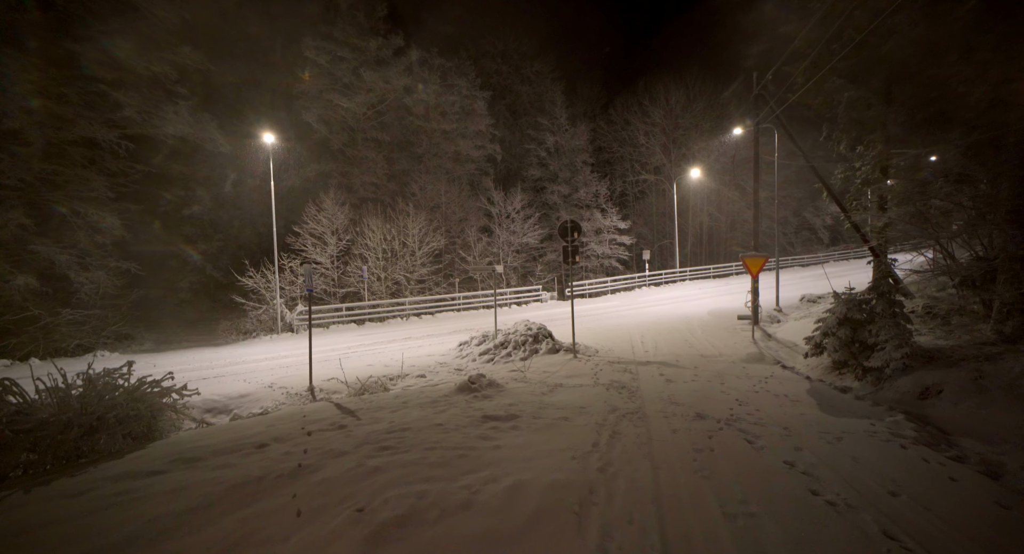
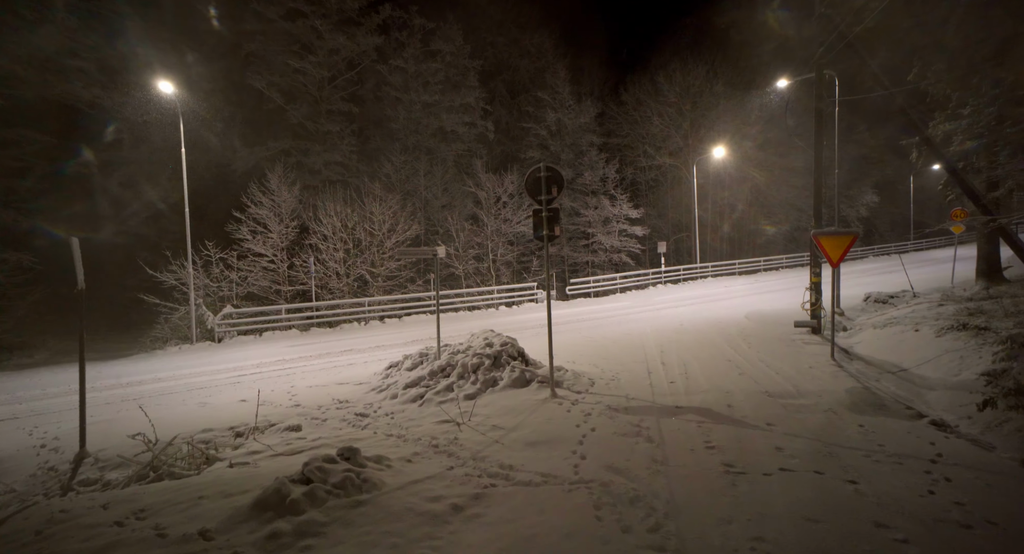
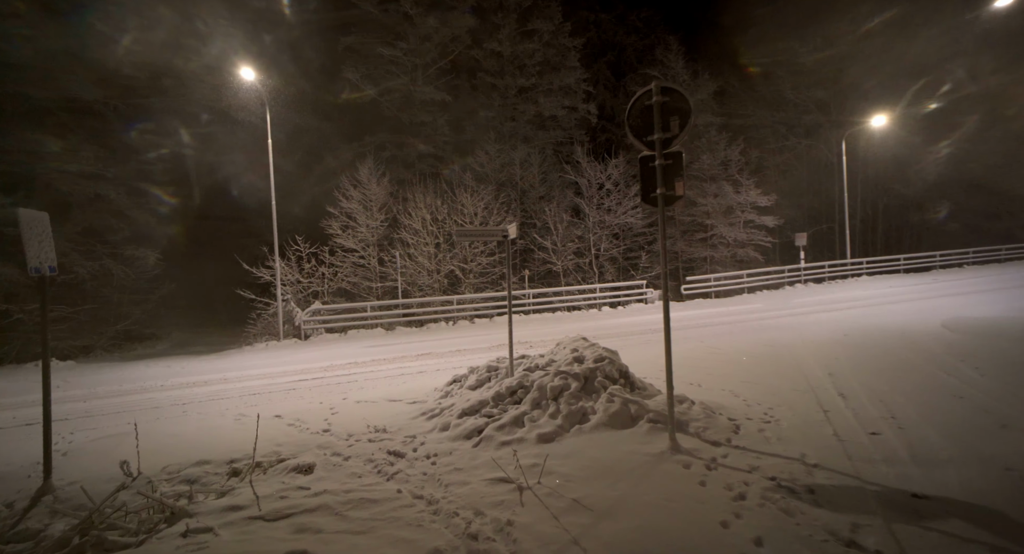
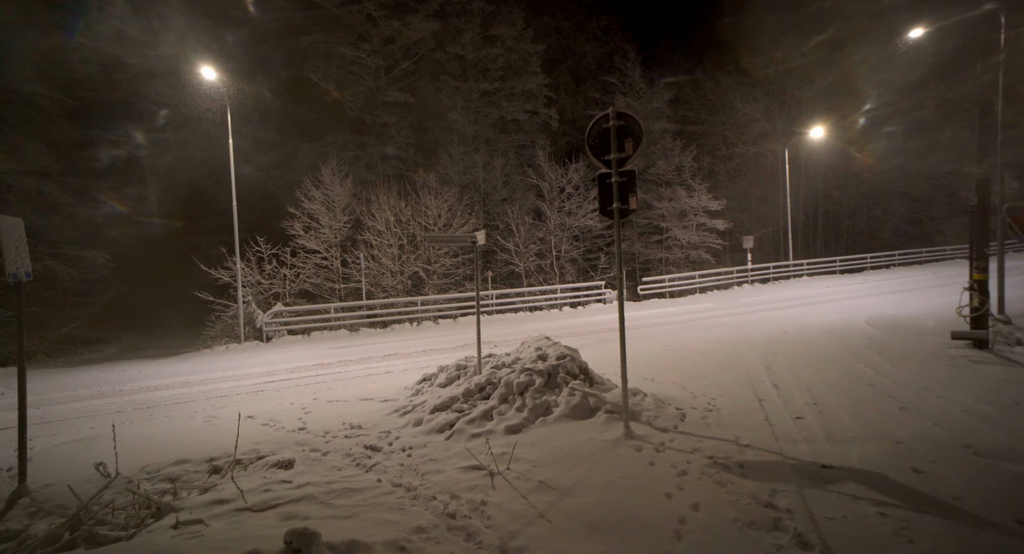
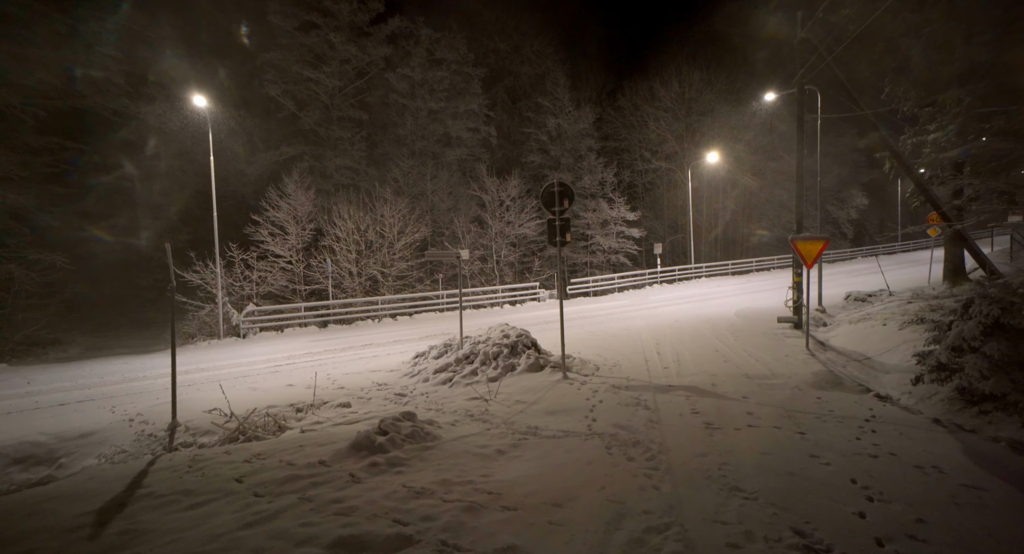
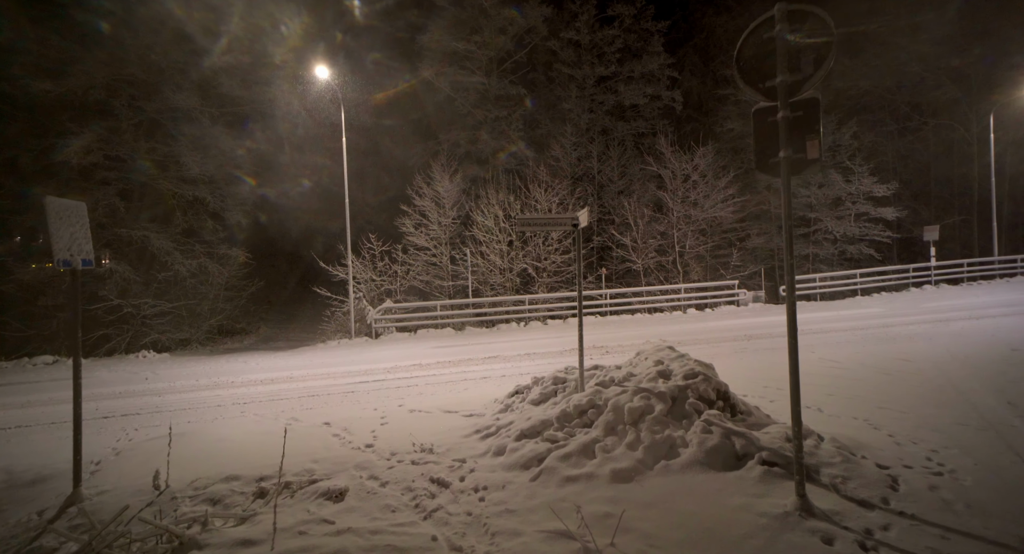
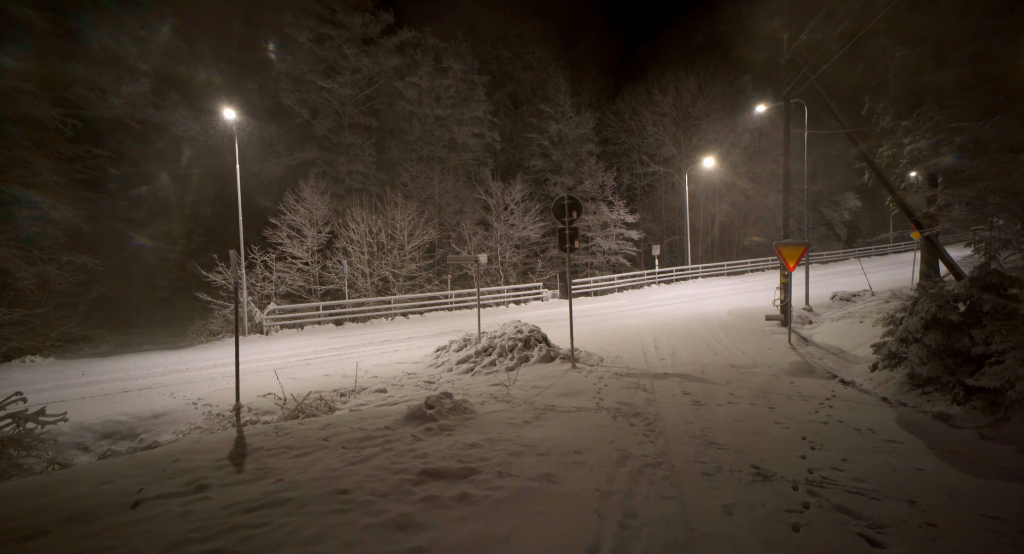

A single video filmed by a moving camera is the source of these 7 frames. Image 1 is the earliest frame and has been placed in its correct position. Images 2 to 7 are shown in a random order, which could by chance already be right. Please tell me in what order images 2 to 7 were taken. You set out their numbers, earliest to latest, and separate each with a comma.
7, 5, 2, 4, 3, 6
